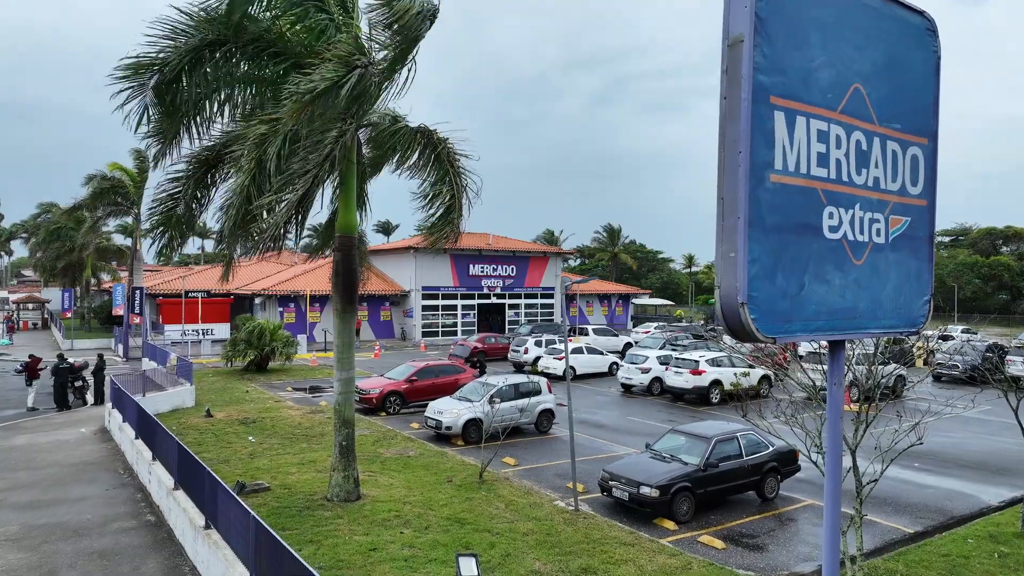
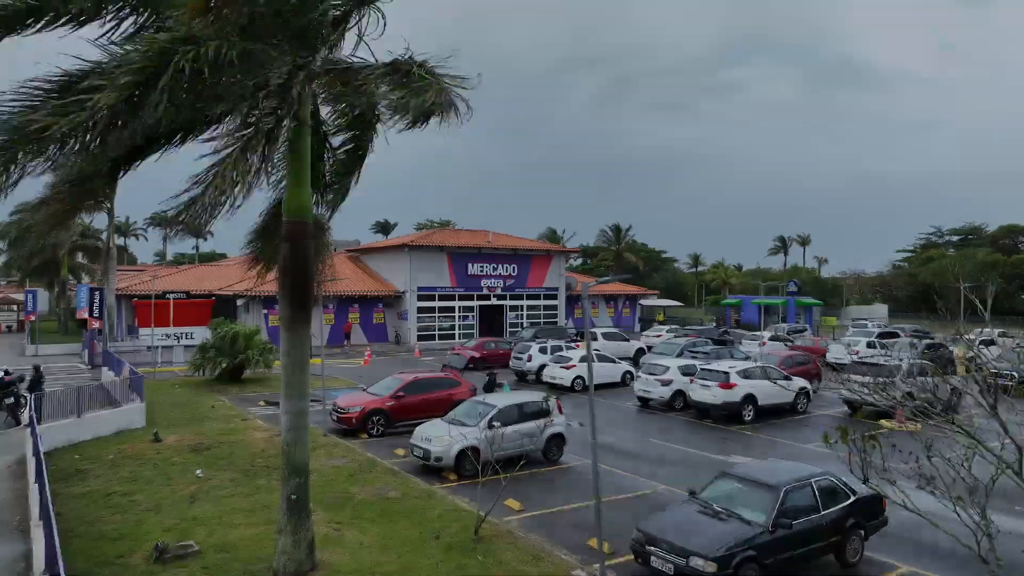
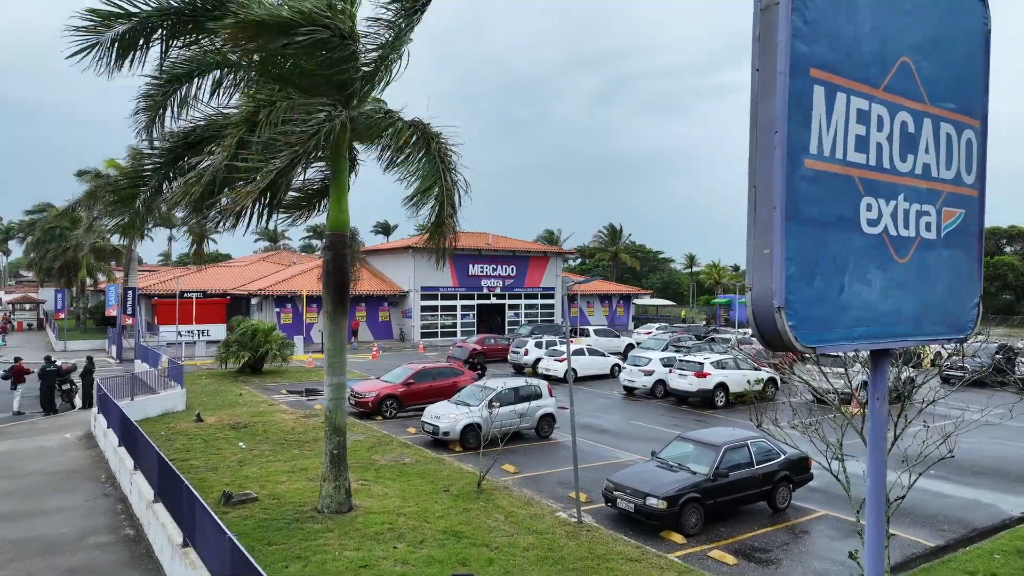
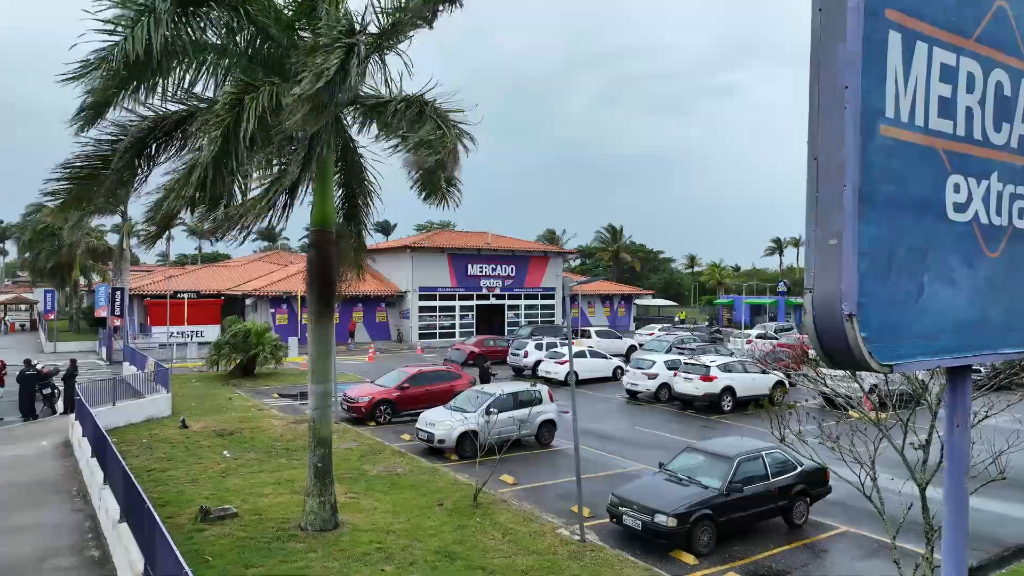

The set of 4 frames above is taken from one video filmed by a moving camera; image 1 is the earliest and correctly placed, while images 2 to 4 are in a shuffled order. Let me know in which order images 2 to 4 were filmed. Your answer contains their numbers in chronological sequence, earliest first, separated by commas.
3, 4, 2
